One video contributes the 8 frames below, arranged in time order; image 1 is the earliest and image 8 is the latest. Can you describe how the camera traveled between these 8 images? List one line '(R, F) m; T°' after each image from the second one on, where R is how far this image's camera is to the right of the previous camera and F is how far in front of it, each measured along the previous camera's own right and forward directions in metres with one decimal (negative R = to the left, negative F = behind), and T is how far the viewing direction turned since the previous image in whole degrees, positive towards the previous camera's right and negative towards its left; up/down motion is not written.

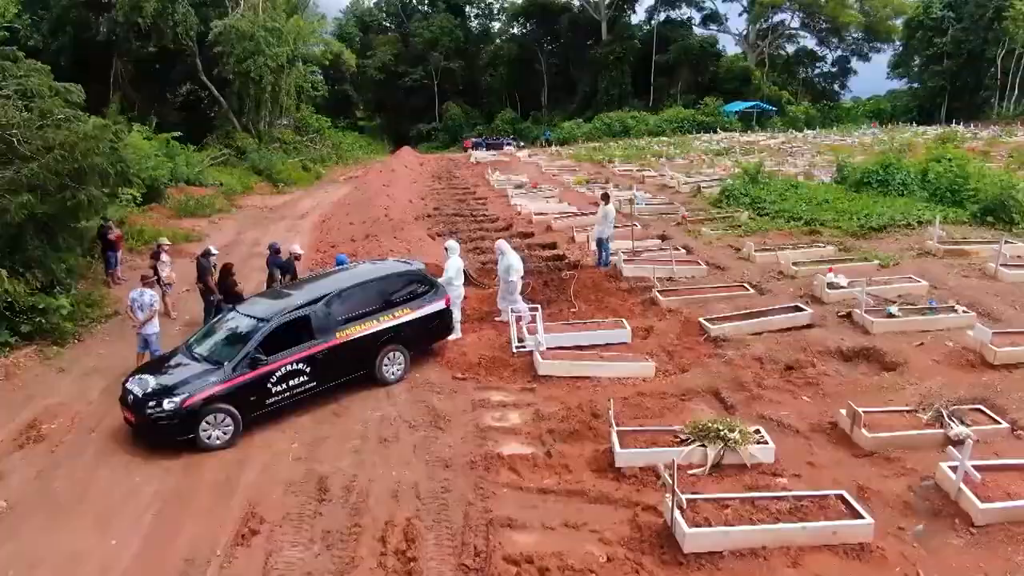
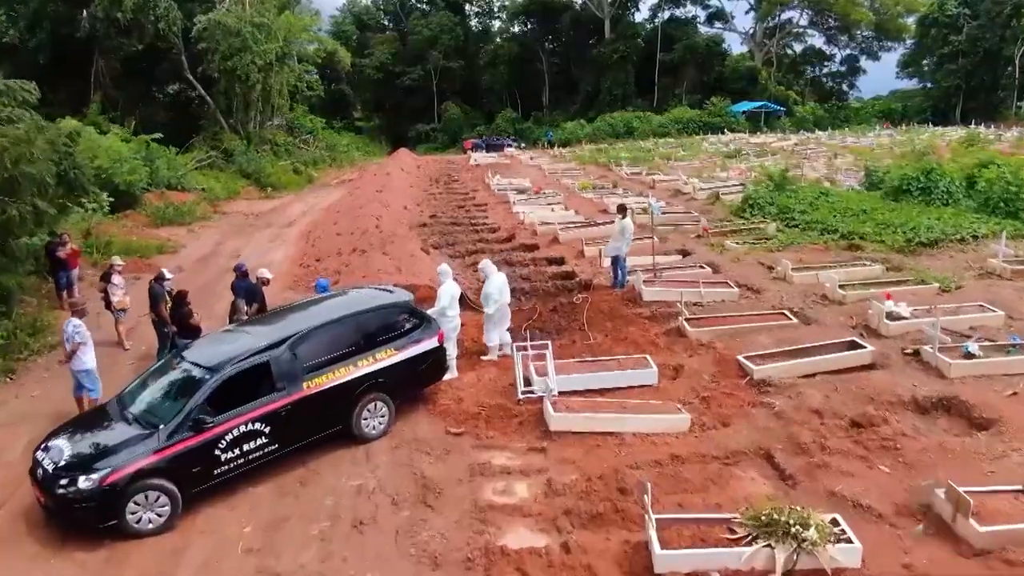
(-0.1, +1.6) m; 0°
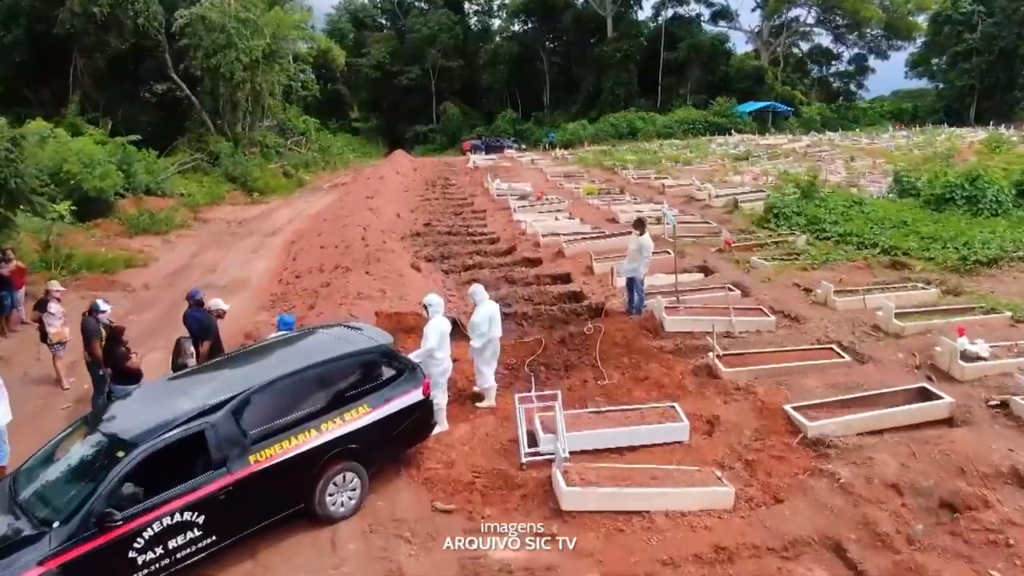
(0.0, +1.5) m; 0°
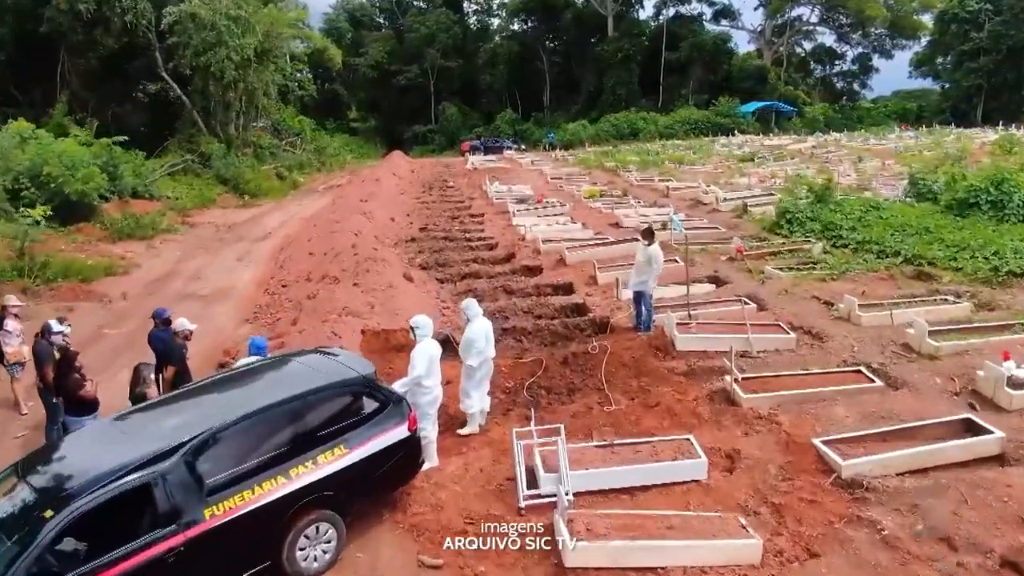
(0.0, +0.7) m; 0°
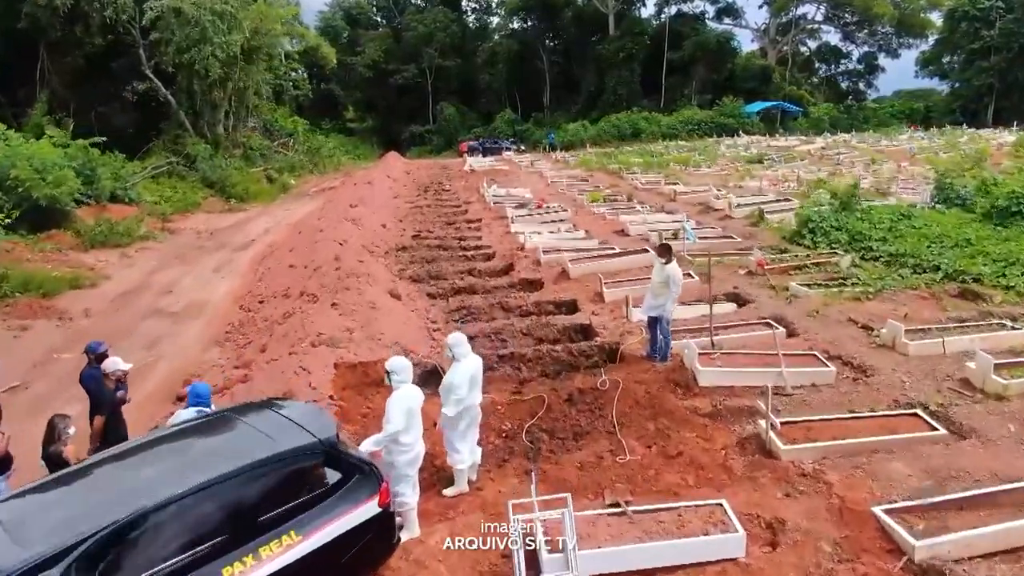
(0.0, +1.1) m; 0°
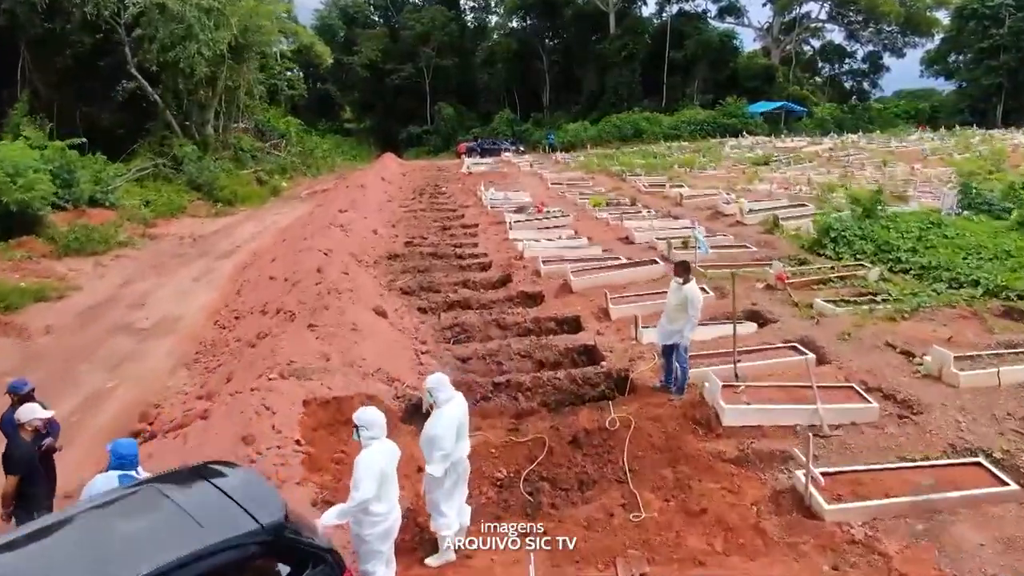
(0.0, +0.9) m; 0°
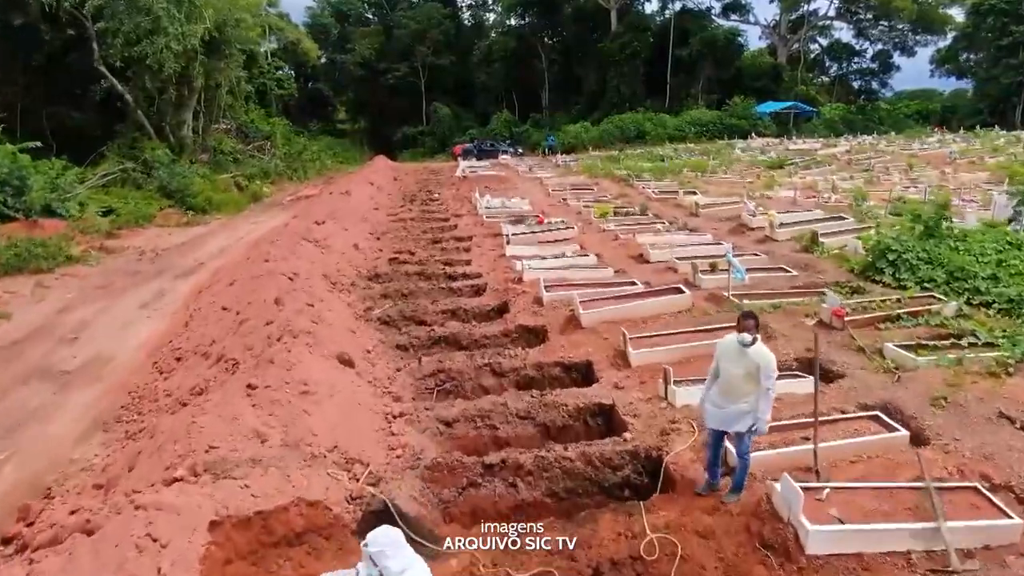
(0.0, +1.9) m; 0°
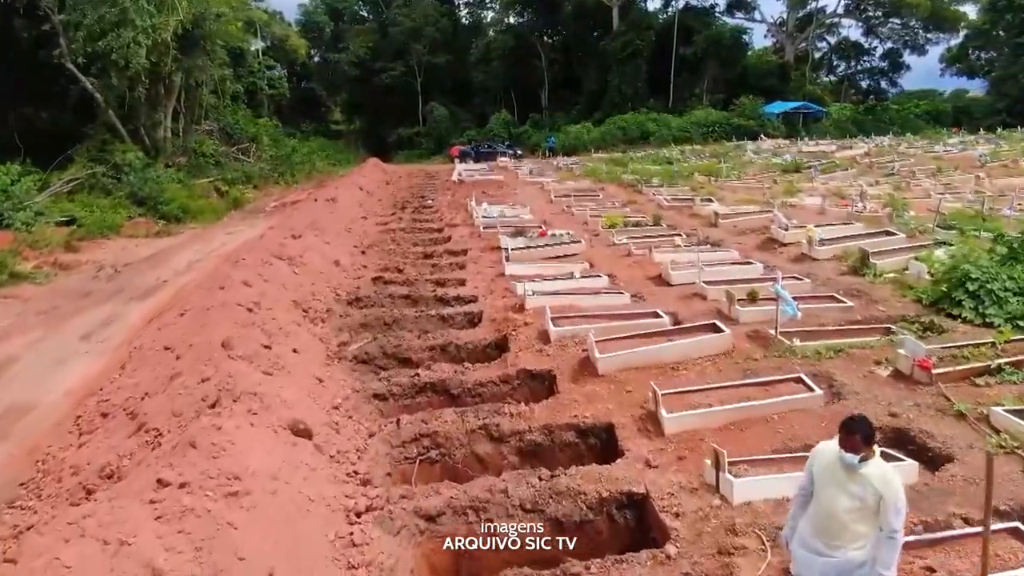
(0.0, +1.7) m; 0°
